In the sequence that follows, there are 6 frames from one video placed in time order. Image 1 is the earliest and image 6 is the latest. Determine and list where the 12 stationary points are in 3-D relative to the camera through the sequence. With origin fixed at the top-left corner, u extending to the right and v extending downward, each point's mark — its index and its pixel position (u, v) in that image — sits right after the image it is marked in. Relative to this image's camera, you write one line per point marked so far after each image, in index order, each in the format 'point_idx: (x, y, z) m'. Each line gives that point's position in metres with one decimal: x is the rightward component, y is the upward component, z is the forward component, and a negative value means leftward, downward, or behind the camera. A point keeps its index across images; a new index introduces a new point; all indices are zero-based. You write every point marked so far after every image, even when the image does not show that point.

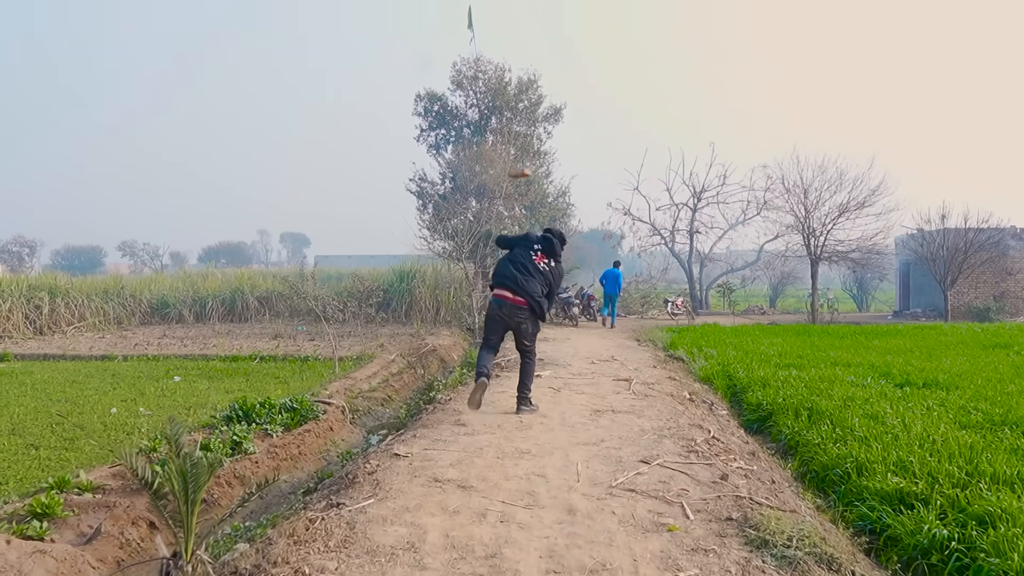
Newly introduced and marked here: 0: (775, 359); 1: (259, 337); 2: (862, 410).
0: (+2.7, -0.7, +8.8) m
1: (-5.9, -1.1, +19.9) m
2: (+2.3, -0.8, +5.4) m
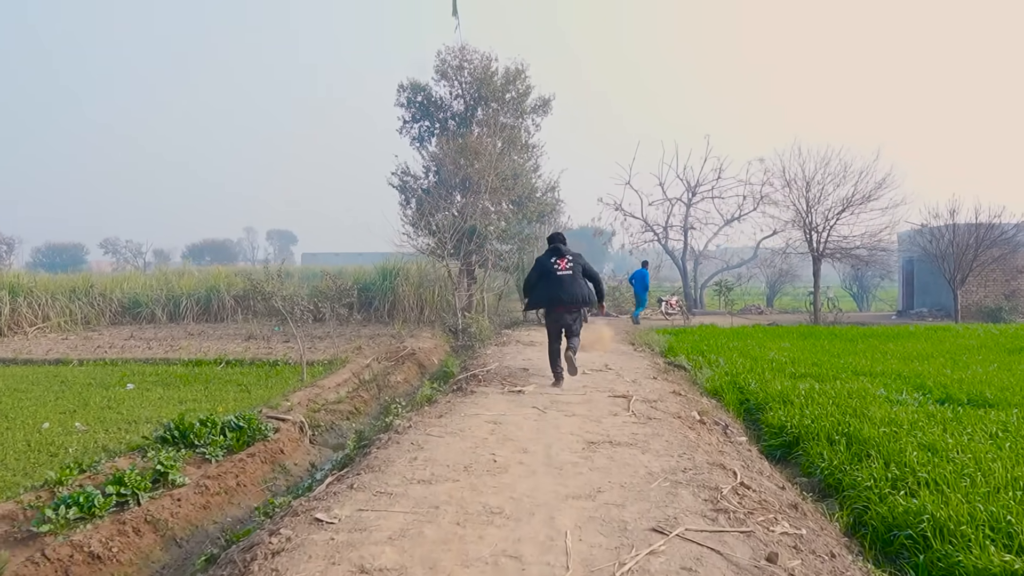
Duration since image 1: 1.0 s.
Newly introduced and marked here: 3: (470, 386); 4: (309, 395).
0: (+2.6, -0.7, +7.8) m
1: (-6.2, -1.1, +18.8) m
2: (+2.1, -0.8, +4.5) m
3: (-0.3, -0.7, +6.2) m
4: (-2.2, -1.2, +9.2) m
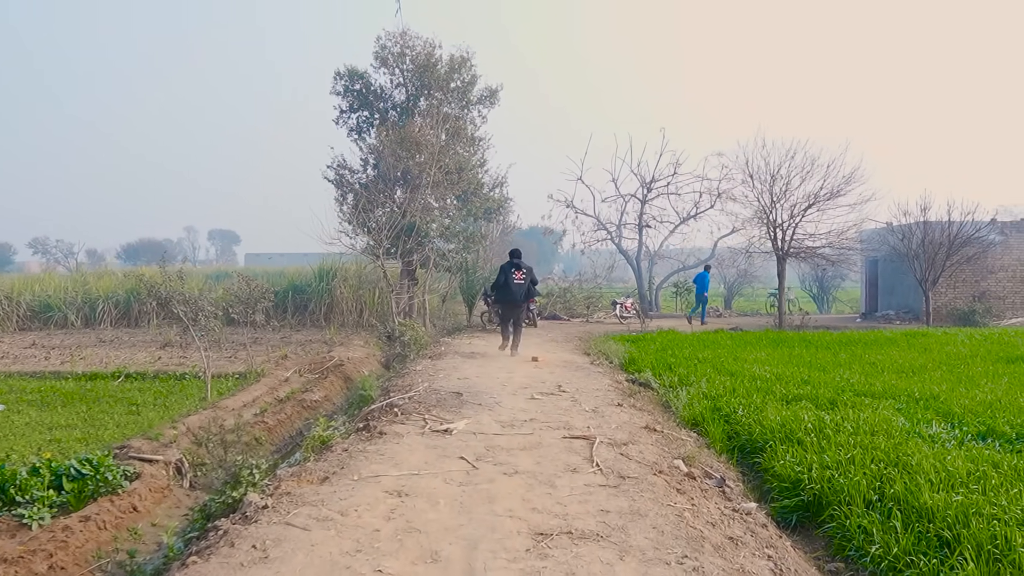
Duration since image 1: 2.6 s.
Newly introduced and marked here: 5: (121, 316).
0: (+2.0, -0.8, +6.5) m
1: (-7.4, -1.2, +16.9) m
2: (+1.8, -0.8, +3.1) m
3: (-0.7, -0.8, +4.7) m
4: (-2.8, -1.2, +7.6) m
5: (-9.0, -0.6, +19.3) m
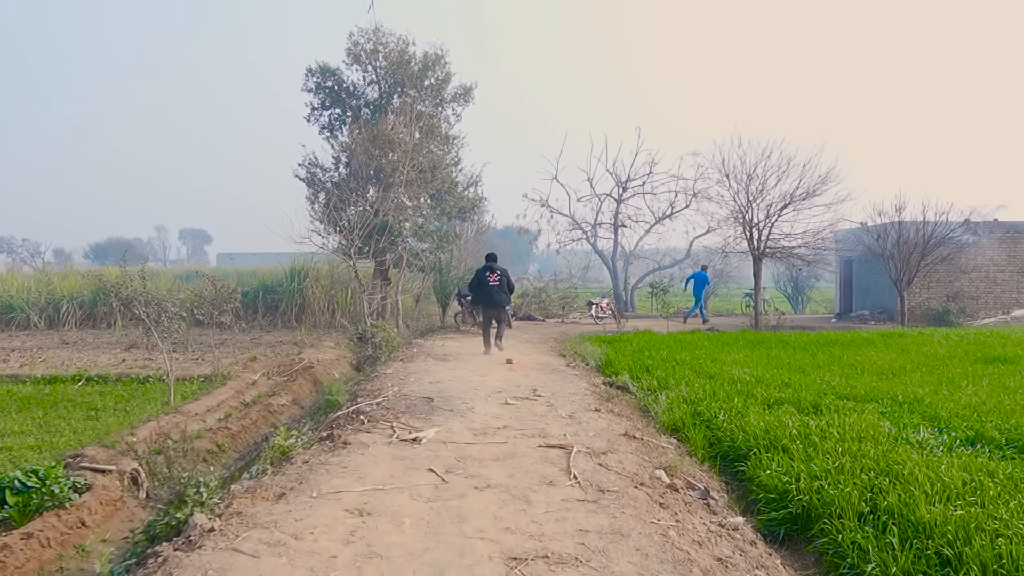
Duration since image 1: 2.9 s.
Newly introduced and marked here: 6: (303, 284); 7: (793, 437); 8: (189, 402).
0: (+1.8, -0.8, +6.3) m
1: (-7.9, -1.2, +16.5) m
2: (+1.7, -0.8, +2.9) m
3: (-0.9, -0.8, +4.5) m
4: (-3.0, -1.2, +7.3) m
5: (-9.5, -0.6, +18.7) m
6: (-4.3, +0.1, +17.3) m
7: (+1.5, -0.8, +4.5) m
8: (-3.6, -1.3, +9.3) m
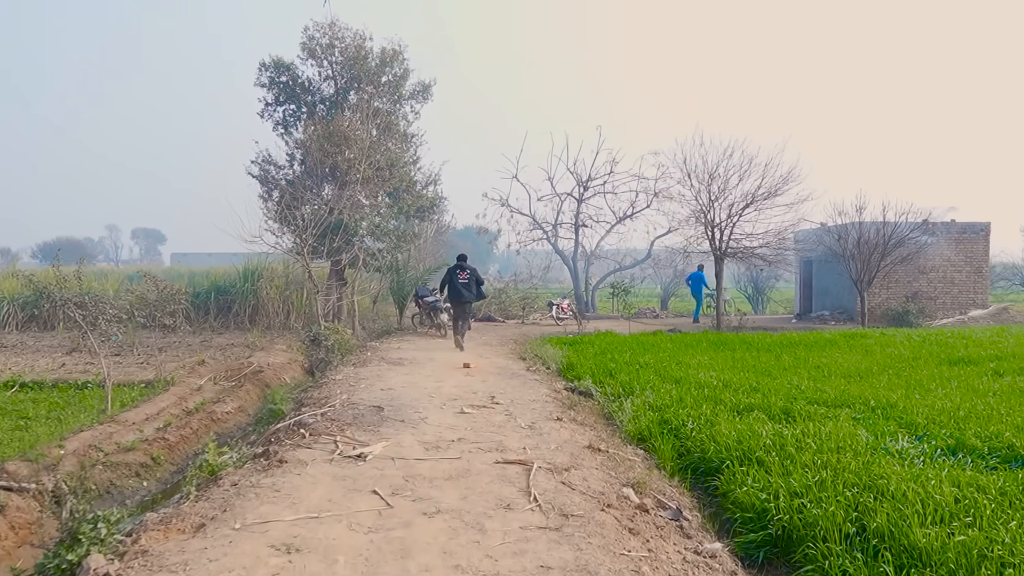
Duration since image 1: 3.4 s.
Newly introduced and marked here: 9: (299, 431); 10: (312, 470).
0: (+1.5, -0.8, +6.0) m
1: (-8.7, -1.2, +15.7) m
2: (+1.6, -0.8, +2.7) m
3: (-1.1, -0.8, +4.1) m
4: (-3.4, -1.2, +6.8) m
5: (-10.4, -0.7, +17.9) m
6: (-5.1, +0.1, +16.7) m
7: (+1.3, -0.8, +4.3) m
8: (-4.0, -1.3, +8.8) m
9: (-1.1, -0.8, +4.5) m
10: (-0.8, -0.8, +3.6) m
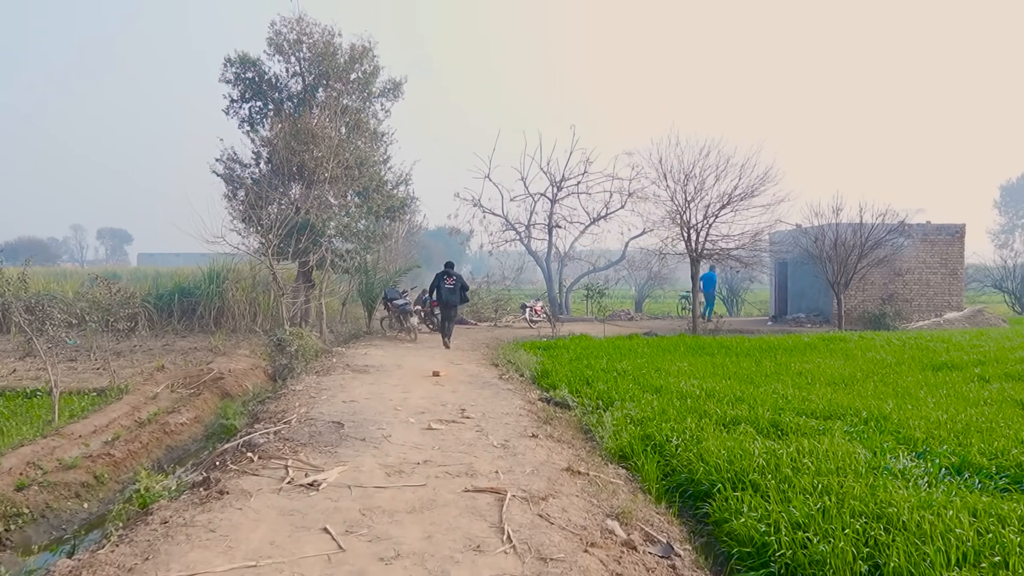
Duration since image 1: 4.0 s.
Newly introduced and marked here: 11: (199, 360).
0: (+1.3, -0.8, +5.7) m
1: (-9.2, -1.2, +15.1) m
2: (+1.5, -0.9, +2.3) m
3: (-1.2, -0.8, +3.6) m
4: (-3.6, -1.3, +6.3) m
5: (-11.0, -0.7, +17.2) m
6: (-5.7, 0.0, +16.2) m
7: (+1.2, -0.8, +3.9) m
8: (-4.3, -1.3, +8.2) m
9: (-1.3, -0.8, +4.0) m
10: (-1.0, -0.8, +3.2) m
11: (-5.1, -1.2, +13.5) m
